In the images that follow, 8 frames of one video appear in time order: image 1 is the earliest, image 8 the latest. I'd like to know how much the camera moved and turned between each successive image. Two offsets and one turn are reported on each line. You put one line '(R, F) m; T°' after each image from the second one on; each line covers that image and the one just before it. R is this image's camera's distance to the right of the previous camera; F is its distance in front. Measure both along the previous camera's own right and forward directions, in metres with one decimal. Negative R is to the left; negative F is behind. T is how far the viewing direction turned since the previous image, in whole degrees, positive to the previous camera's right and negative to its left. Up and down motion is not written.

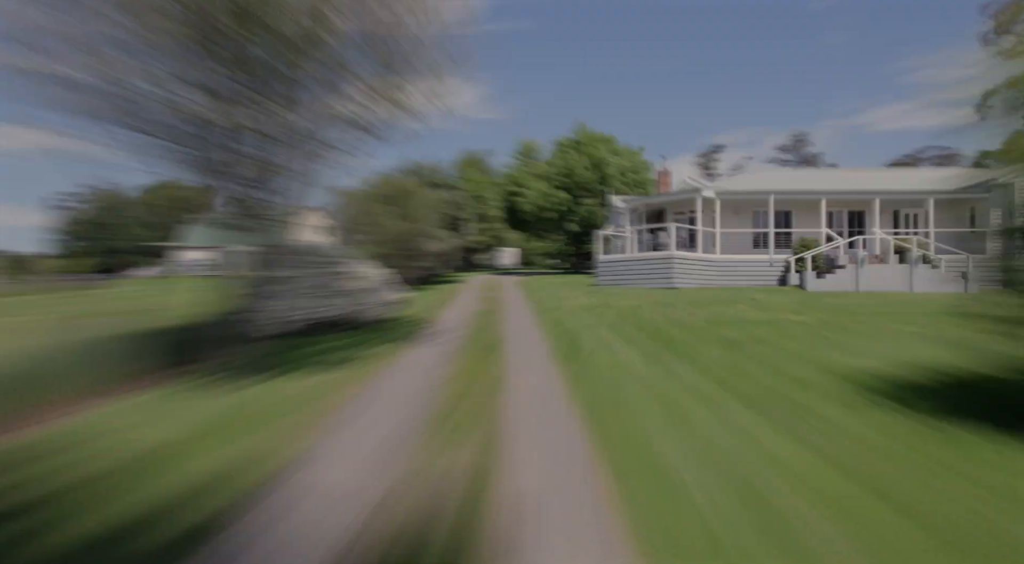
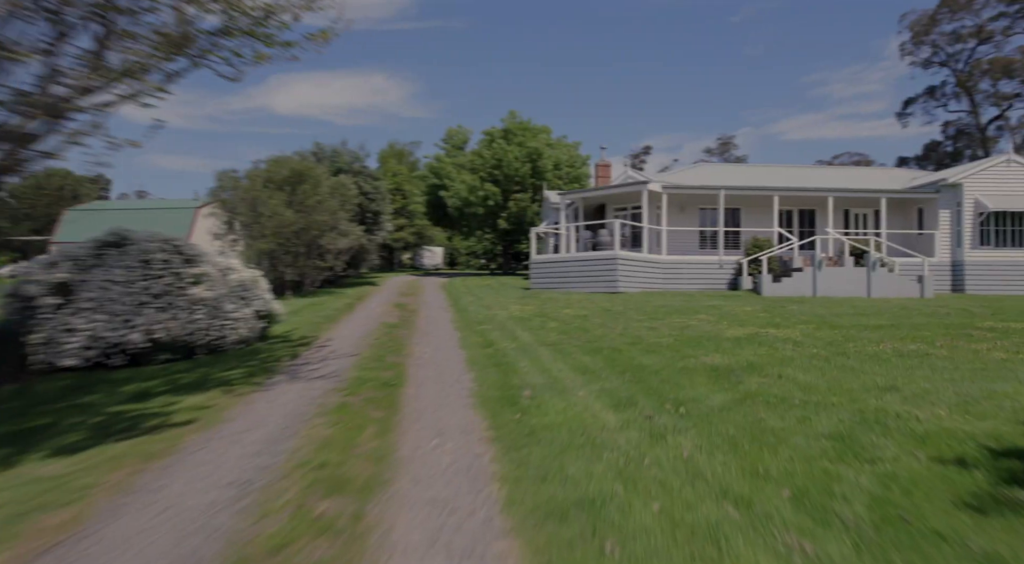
(+0.2, +2.8) m; +6°
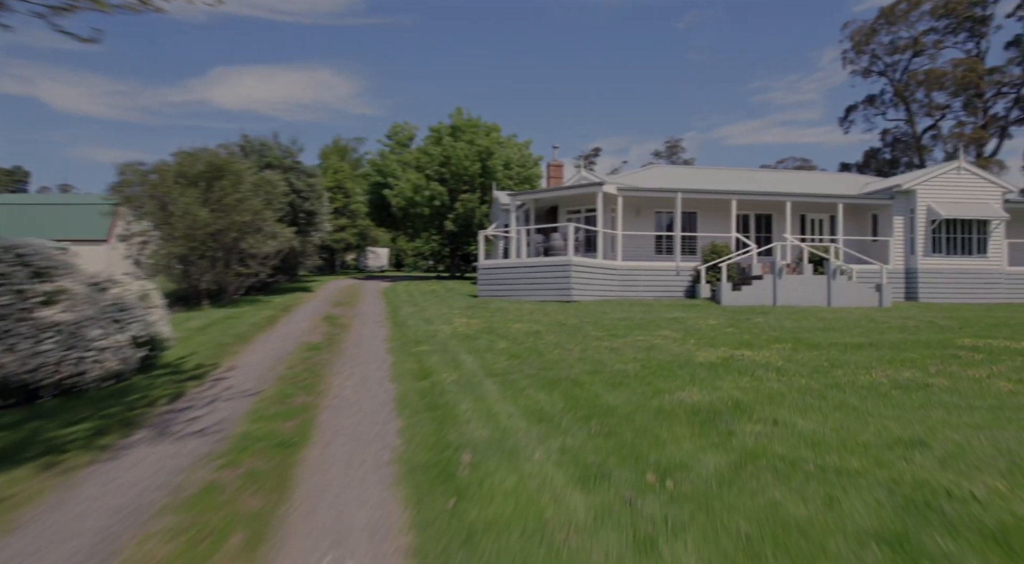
(+0.1, +1.4) m; +4°
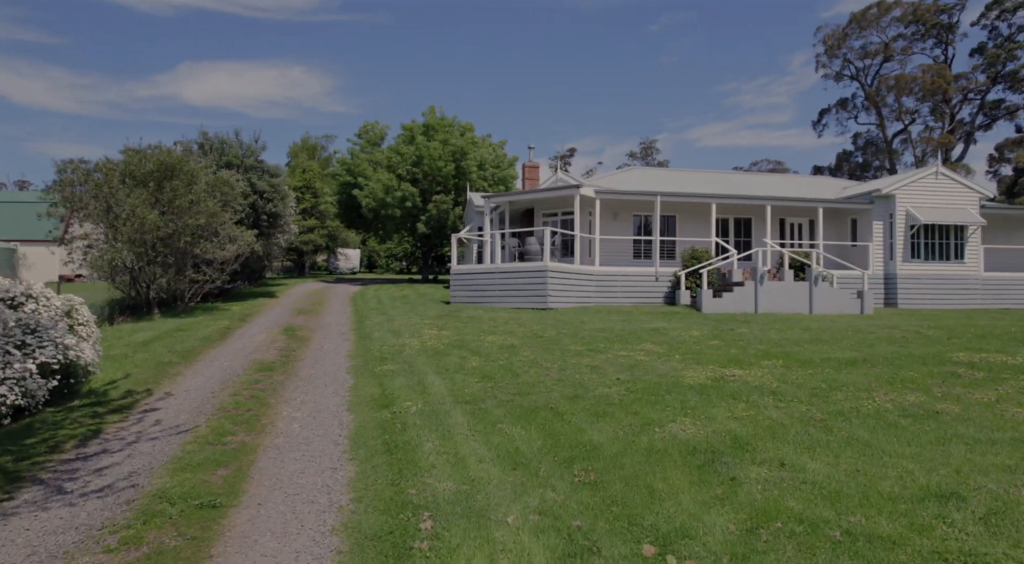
(0.0, +0.8) m; +2°
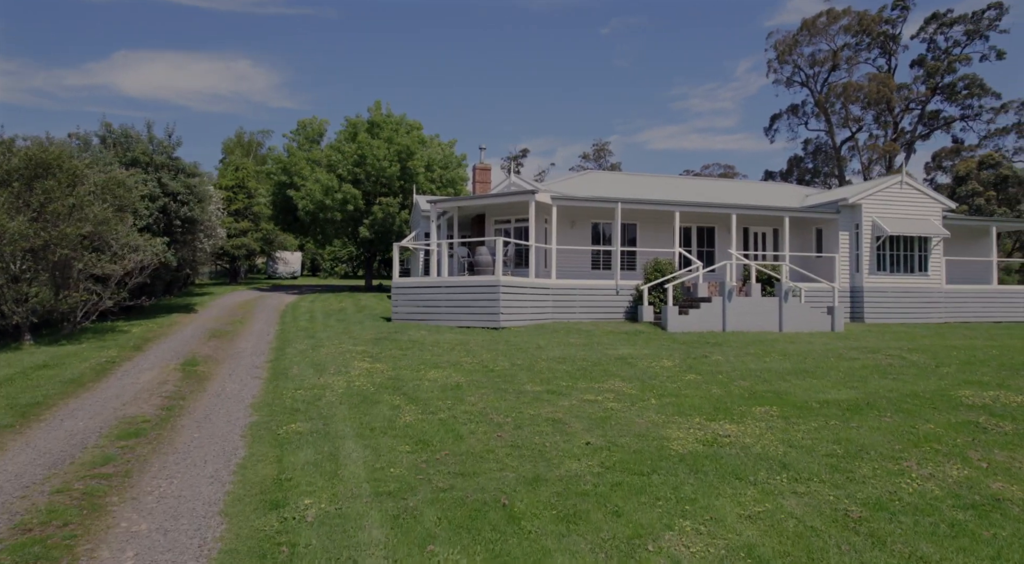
(+0.1, +1.8) m; +4°
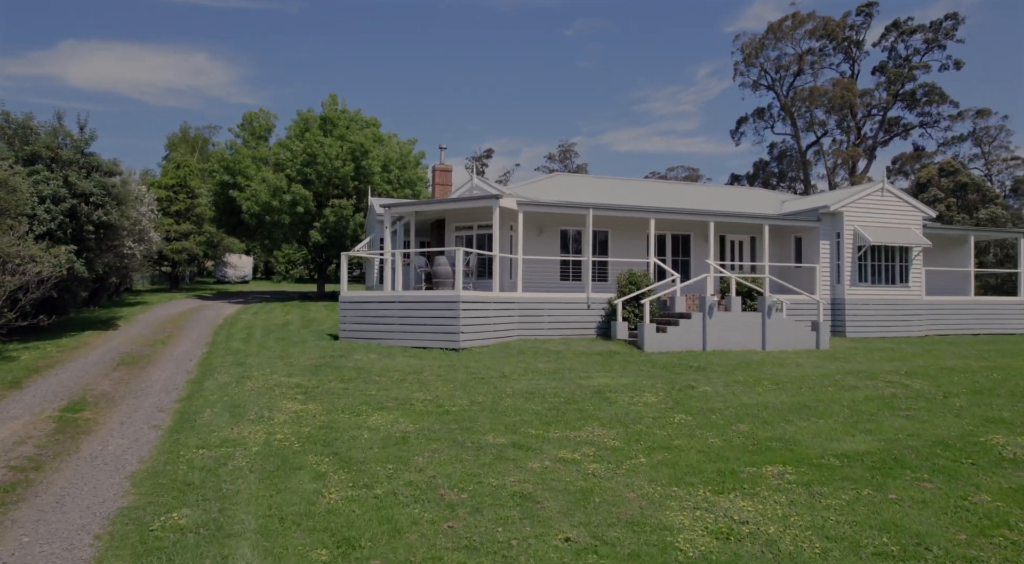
(+0.1, +1.7) m; +3°
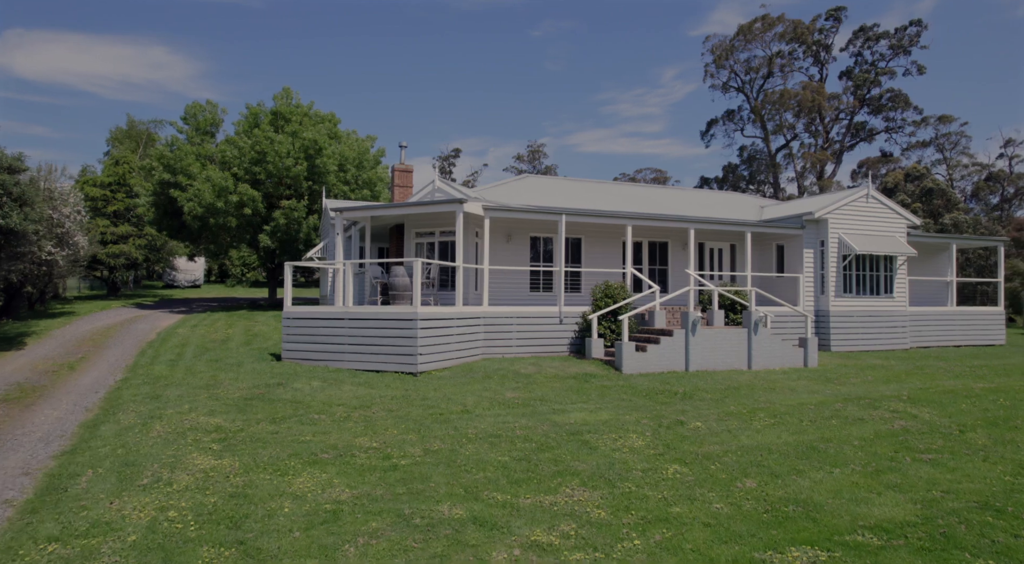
(+0.1, +1.6) m; +3°
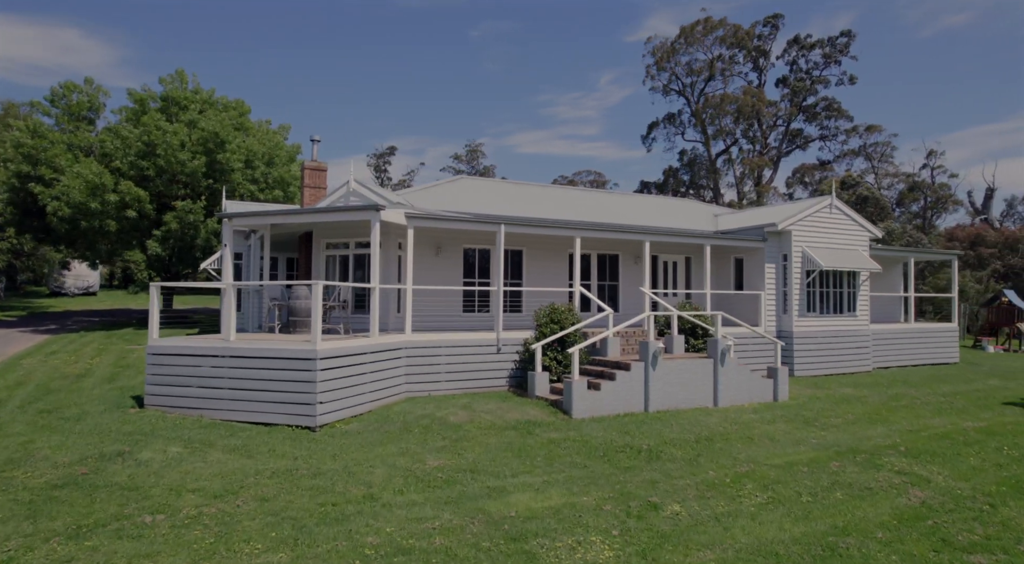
(+0.2, +2.5) m; +5°
